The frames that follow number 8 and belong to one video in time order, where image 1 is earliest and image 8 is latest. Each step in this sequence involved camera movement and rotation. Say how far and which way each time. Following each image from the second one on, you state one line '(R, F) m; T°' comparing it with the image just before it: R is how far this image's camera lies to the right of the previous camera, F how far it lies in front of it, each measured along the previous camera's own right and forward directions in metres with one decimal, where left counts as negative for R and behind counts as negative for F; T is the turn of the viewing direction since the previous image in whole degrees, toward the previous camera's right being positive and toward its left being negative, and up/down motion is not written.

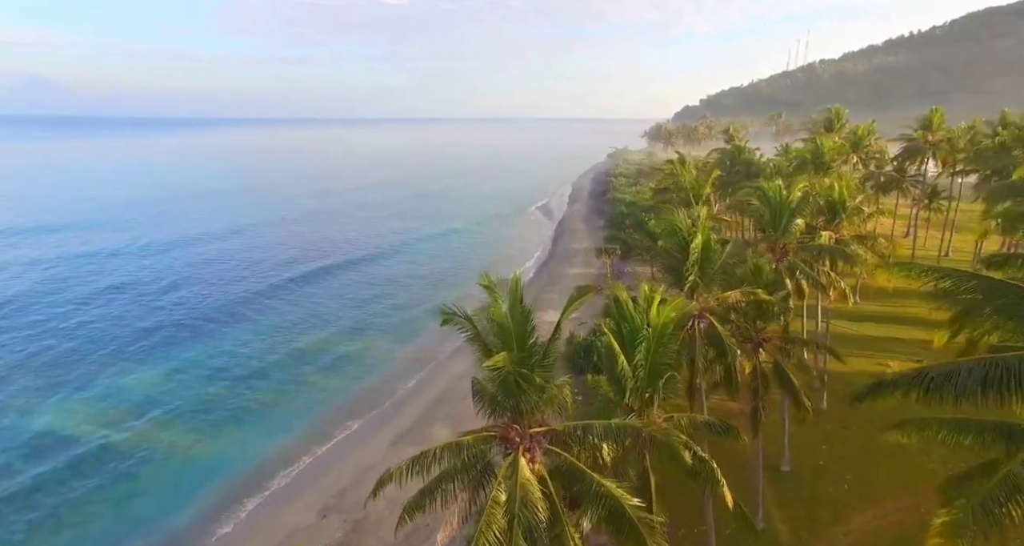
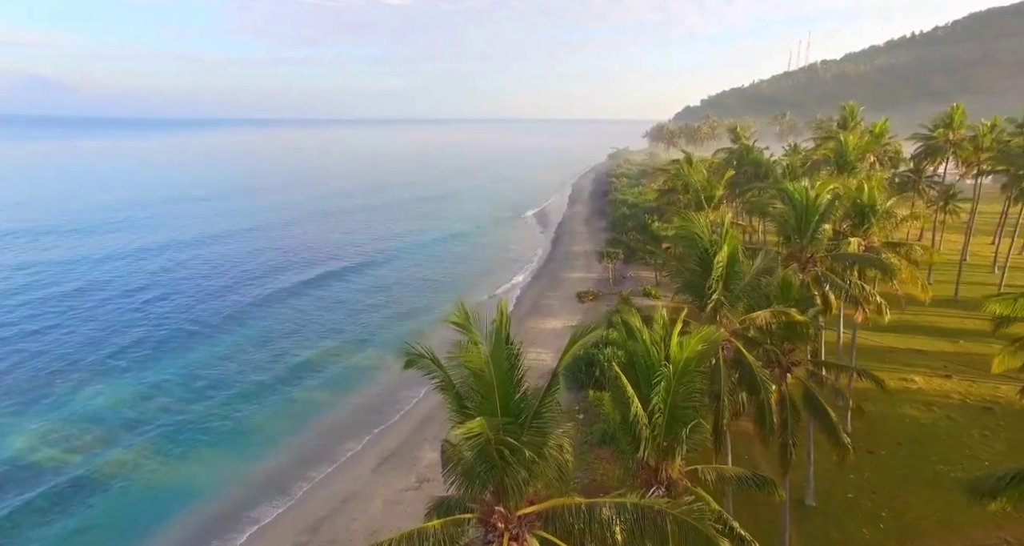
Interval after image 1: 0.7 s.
(+0.2, +2.1) m; 0°
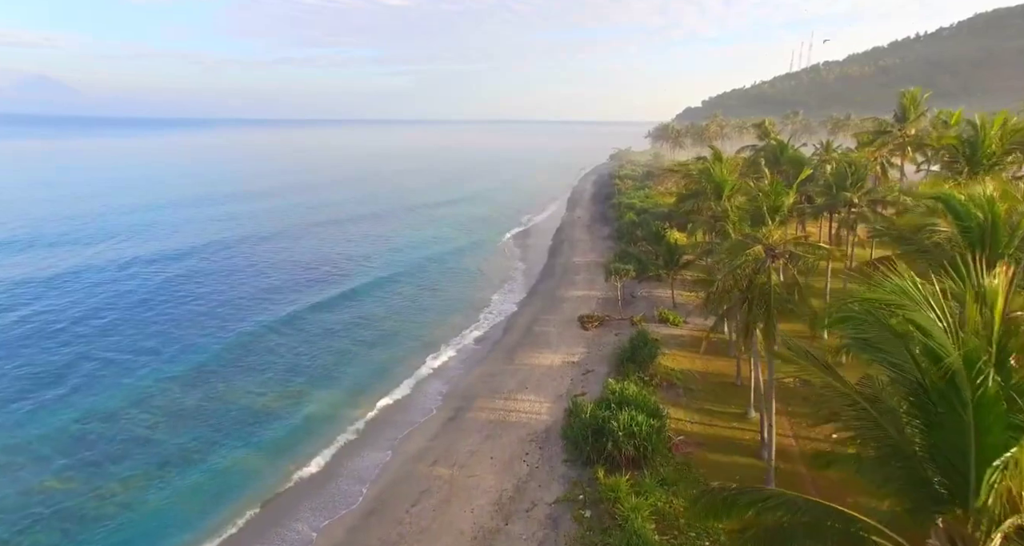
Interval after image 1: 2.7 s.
(+0.6, +7.2) m; 0°
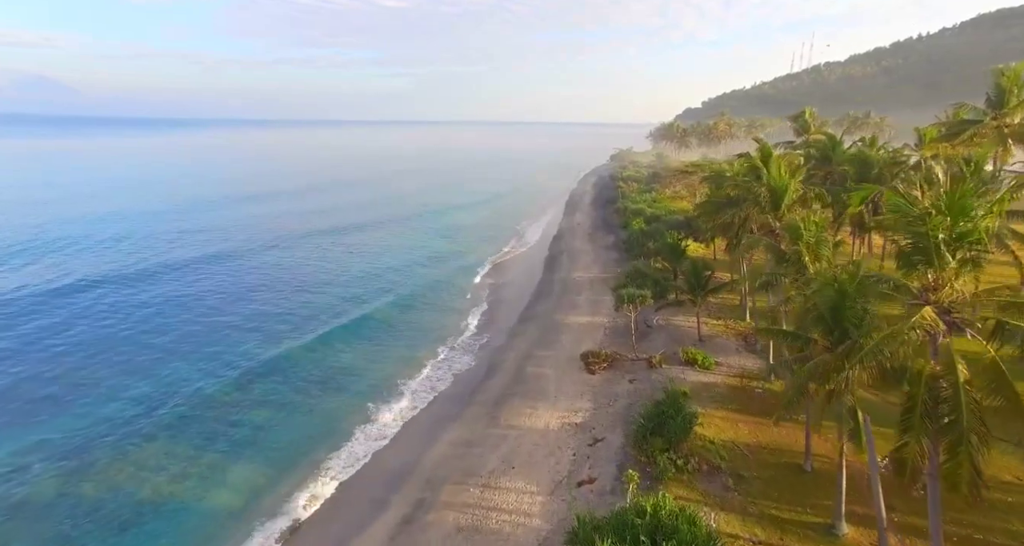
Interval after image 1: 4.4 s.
(+0.6, +7.5) m; 0°
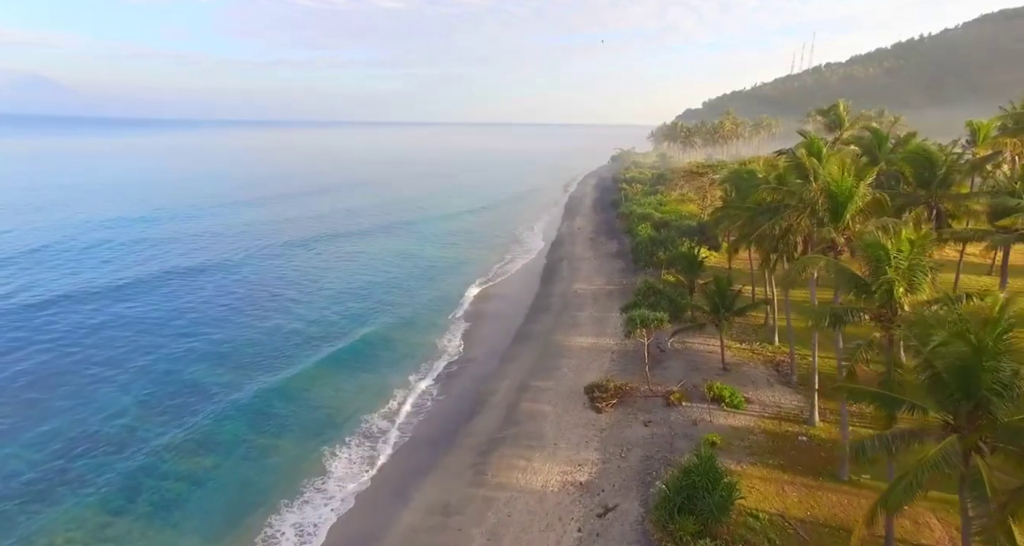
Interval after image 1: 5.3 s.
(+0.3, +4.5) m; 0°
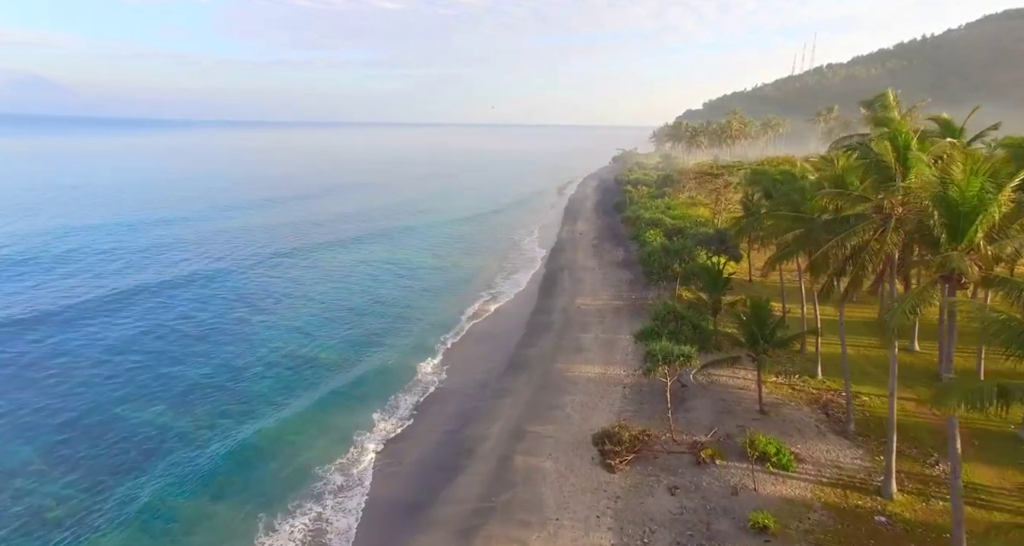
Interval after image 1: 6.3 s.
(+0.3, +4.7) m; 0°
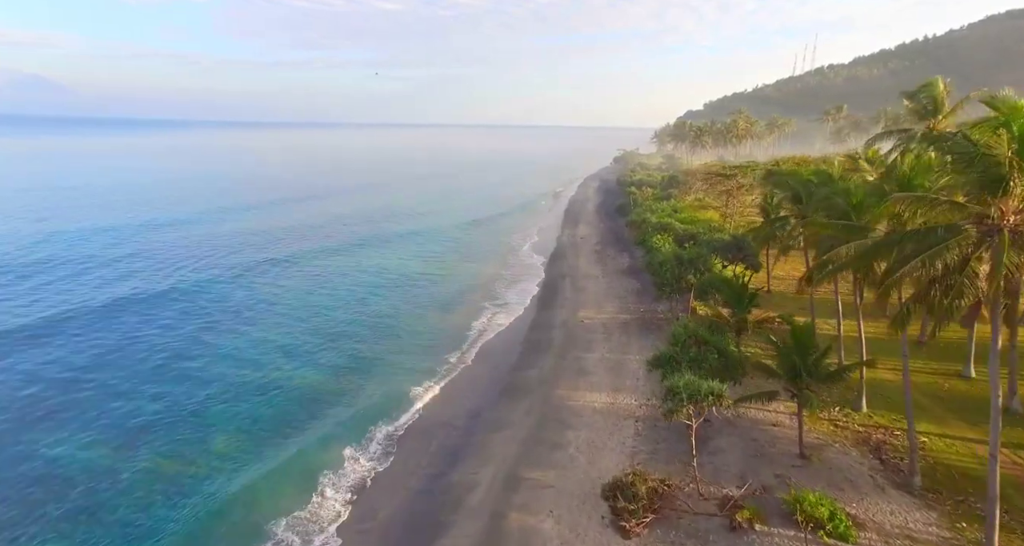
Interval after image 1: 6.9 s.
(+0.2, +3.5) m; 0°
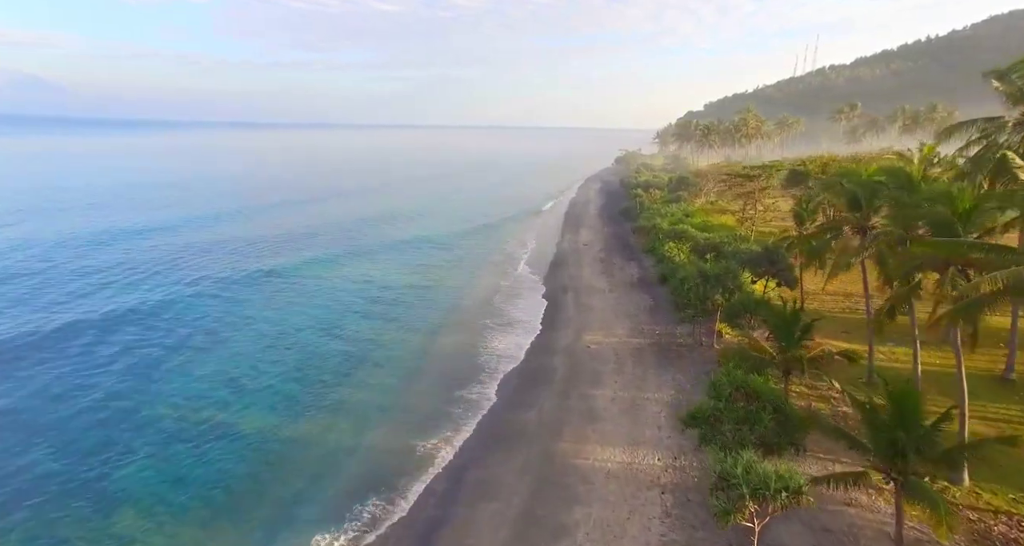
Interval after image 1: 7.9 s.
(+0.3, +5.1) m; 0°
